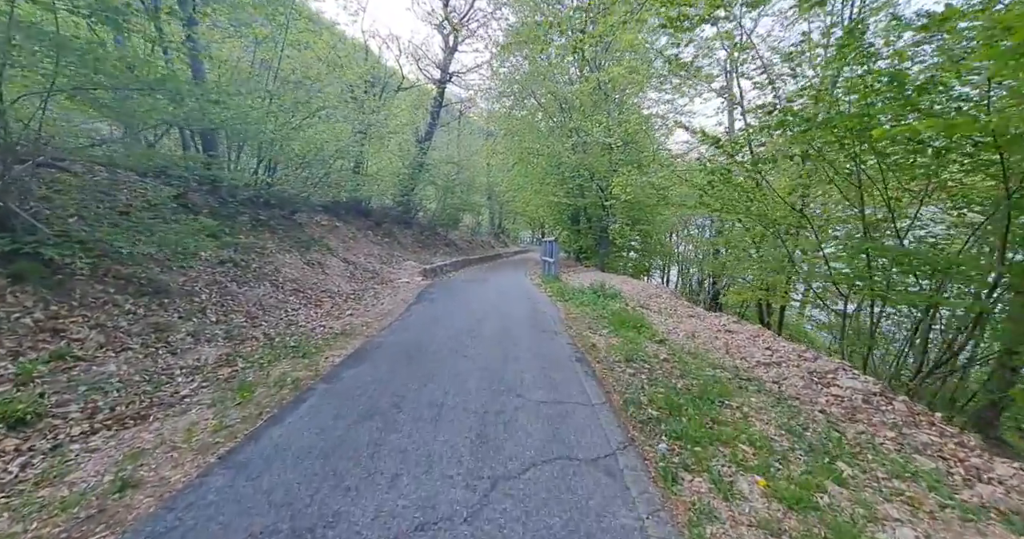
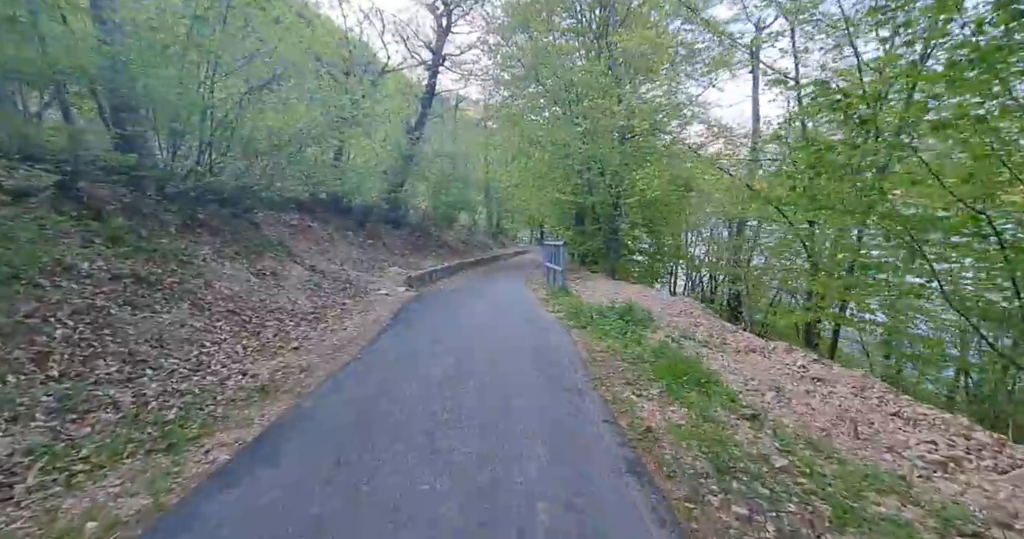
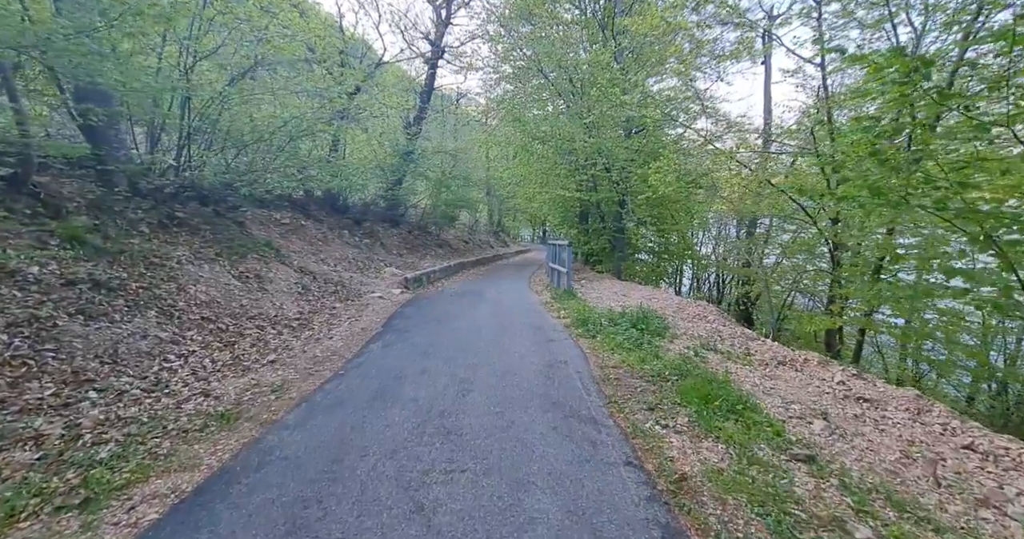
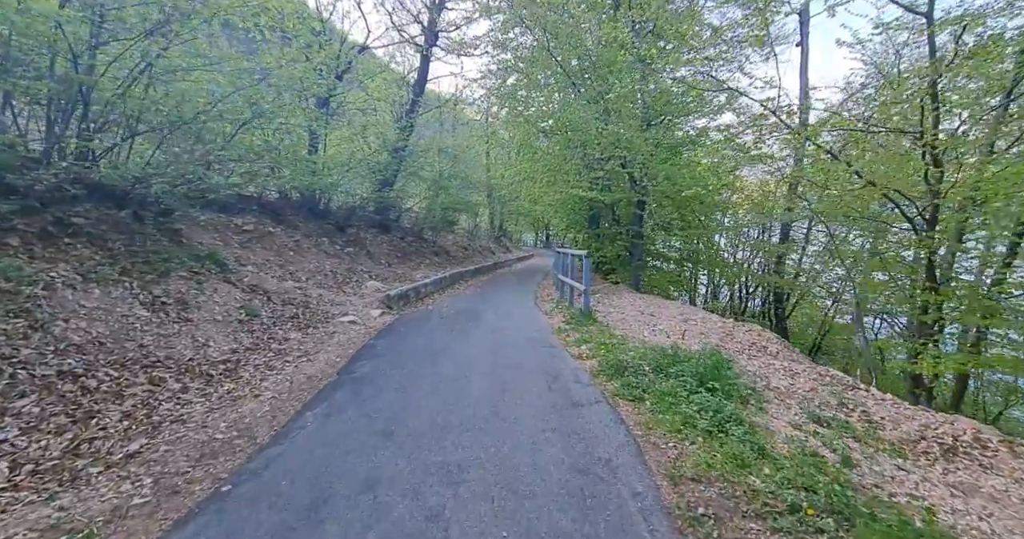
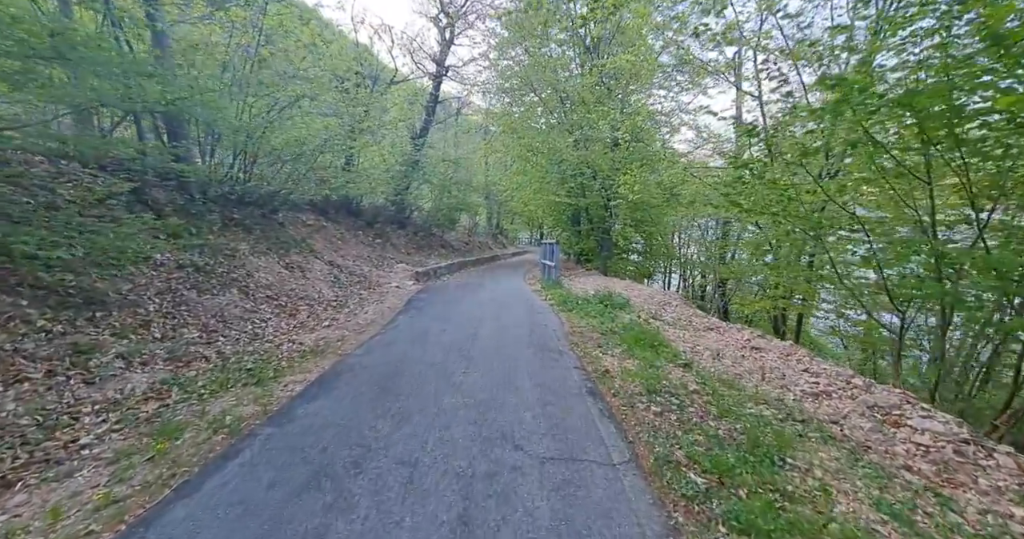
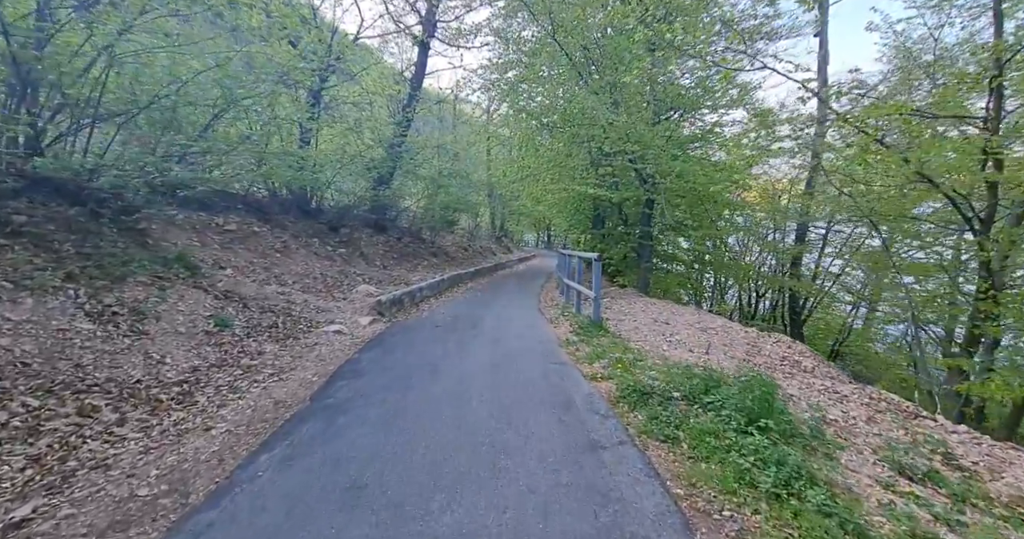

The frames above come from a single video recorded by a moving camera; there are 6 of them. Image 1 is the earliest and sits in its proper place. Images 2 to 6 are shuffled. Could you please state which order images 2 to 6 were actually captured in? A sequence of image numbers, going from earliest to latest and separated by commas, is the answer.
5, 2, 3, 4, 6
